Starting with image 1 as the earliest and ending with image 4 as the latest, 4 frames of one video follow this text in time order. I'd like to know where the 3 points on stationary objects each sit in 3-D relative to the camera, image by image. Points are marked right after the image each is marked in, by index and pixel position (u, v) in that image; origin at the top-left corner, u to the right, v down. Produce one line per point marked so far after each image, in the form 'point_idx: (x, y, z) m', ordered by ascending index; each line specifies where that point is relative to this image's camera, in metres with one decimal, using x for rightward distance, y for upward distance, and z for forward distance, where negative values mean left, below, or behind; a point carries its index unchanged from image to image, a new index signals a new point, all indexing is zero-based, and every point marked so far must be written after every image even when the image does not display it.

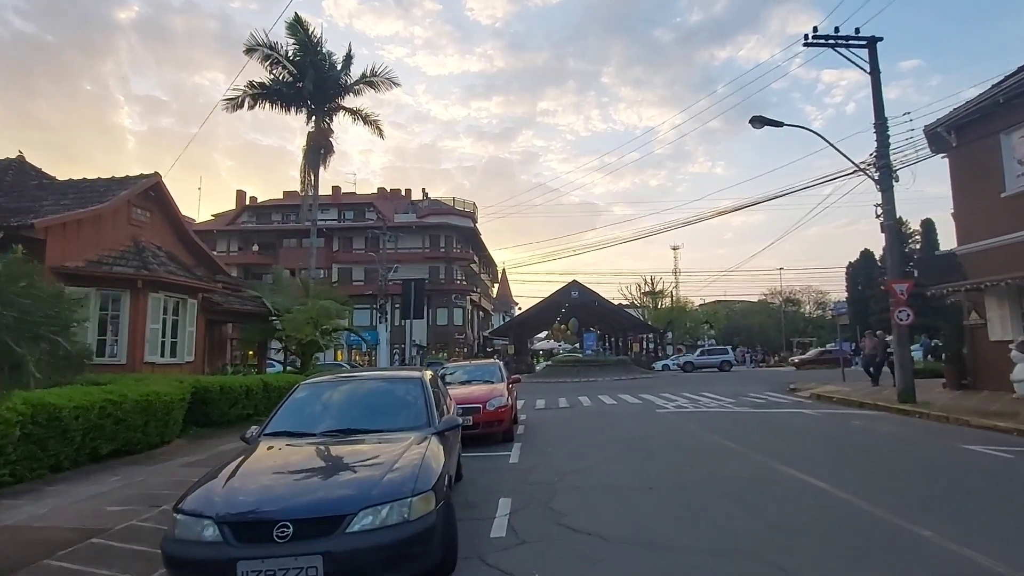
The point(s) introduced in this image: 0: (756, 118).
0: (+8.7, +6.0, +18.9) m
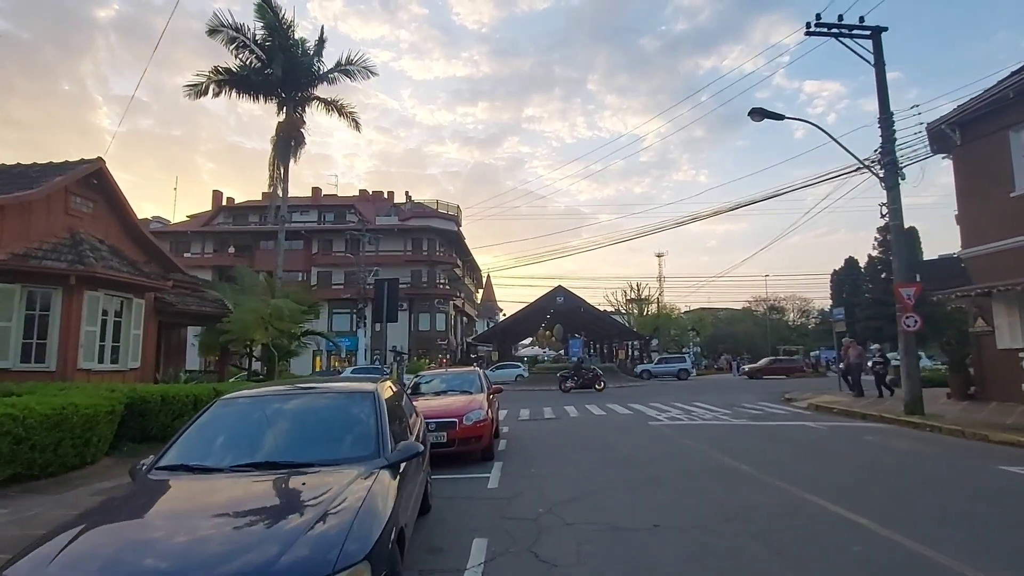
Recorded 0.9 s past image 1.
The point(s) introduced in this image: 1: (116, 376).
0: (+8.2, +5.9, +17.8) m
1: (-10.8, -2.4, +14.5) m
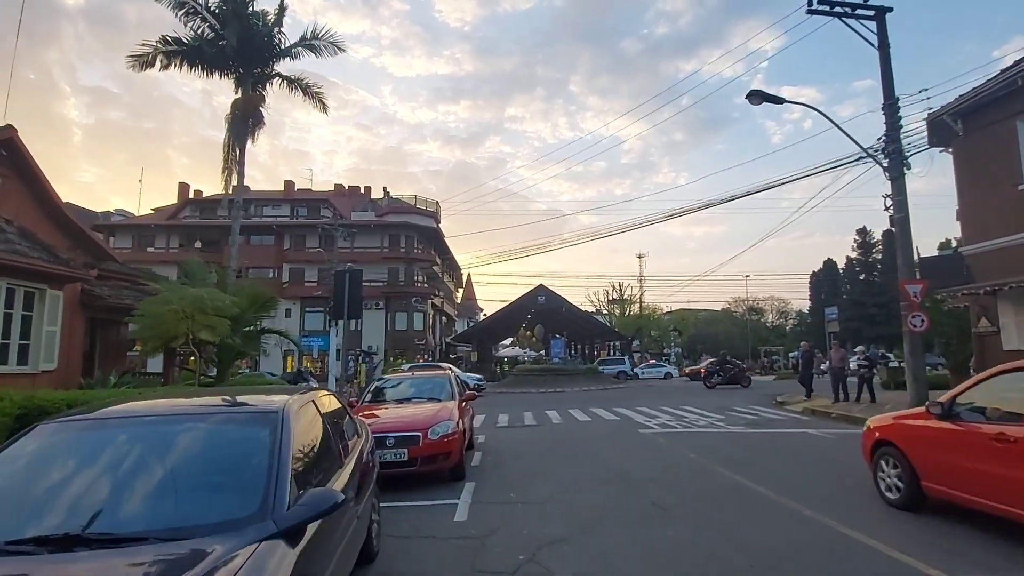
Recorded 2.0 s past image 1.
0: (+7.5, +6.0, +16.5) m
1: (-11.3, -2.2, +12.5) m
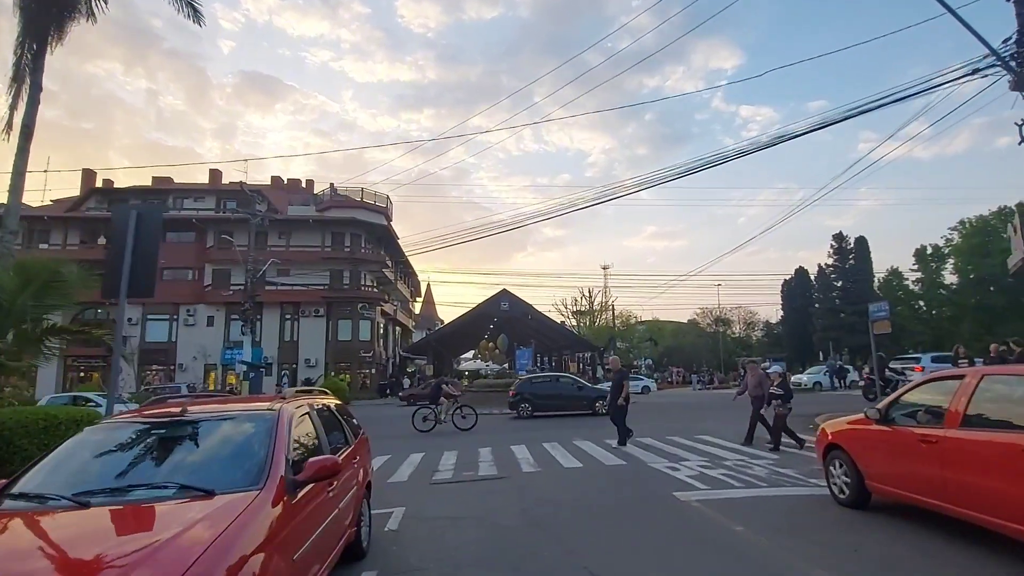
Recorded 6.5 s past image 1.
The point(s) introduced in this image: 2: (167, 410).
0: (+6.5, +6.6, +10.6) m
1: (-12.1, -1.4, +5.1) m
2: (-3.5, -1.3, +5.9) m
